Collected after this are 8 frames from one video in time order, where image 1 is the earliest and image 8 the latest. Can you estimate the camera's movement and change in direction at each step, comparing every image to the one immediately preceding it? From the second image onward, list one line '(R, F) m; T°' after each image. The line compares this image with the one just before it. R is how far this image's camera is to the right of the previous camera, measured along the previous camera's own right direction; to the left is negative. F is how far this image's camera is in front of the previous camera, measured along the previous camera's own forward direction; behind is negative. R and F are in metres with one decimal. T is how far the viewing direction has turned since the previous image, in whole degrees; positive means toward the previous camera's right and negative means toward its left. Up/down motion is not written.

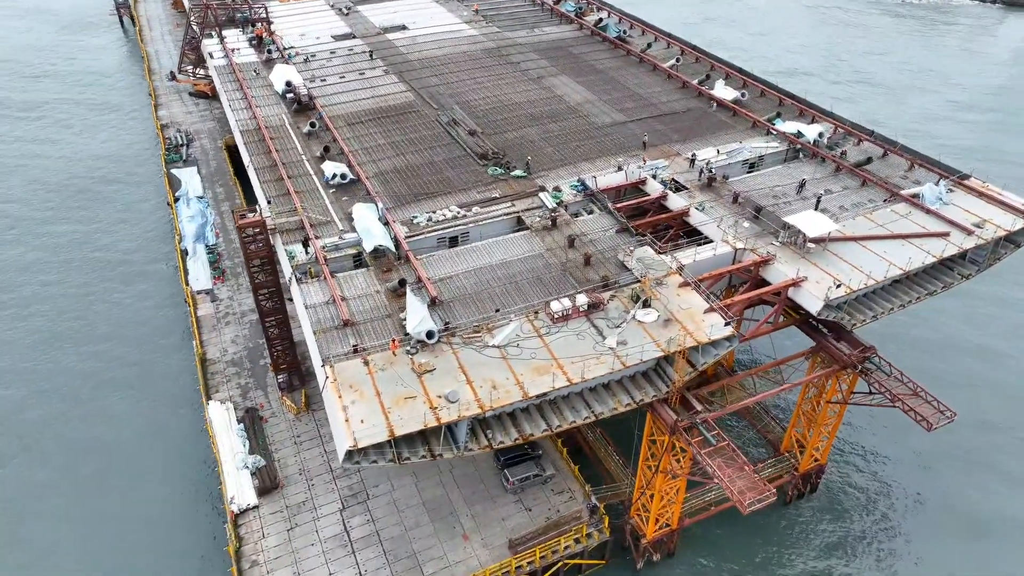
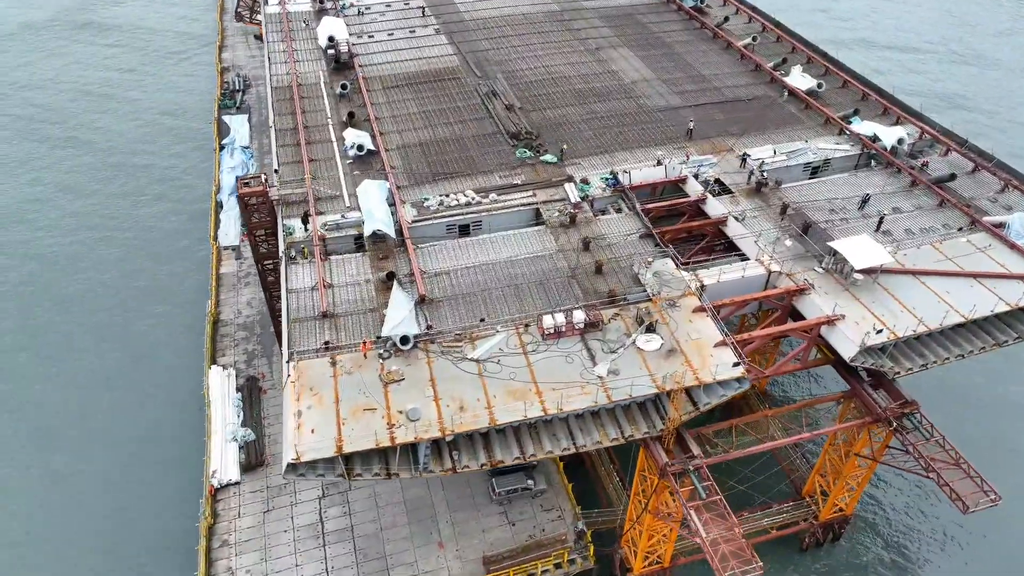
(+4.9, +4.4) m; -6°
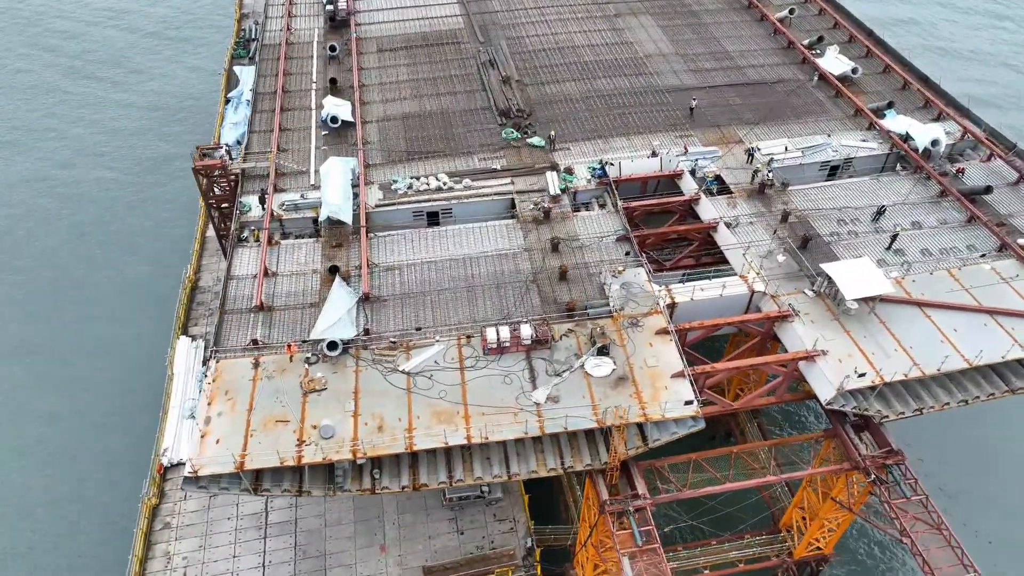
(+5.5, +3.9) m; -4°
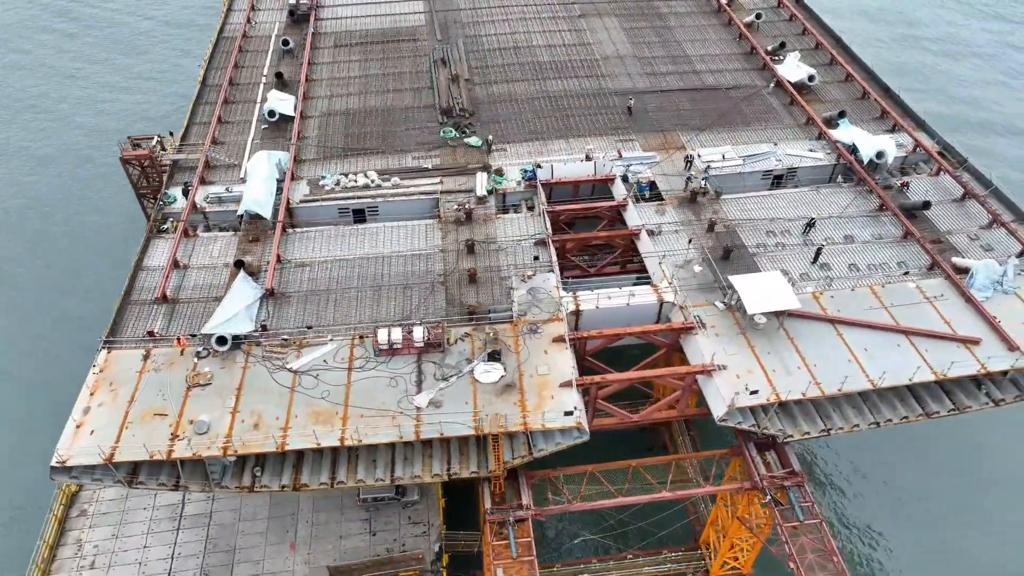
(+6.5, +0.8) m; -2°
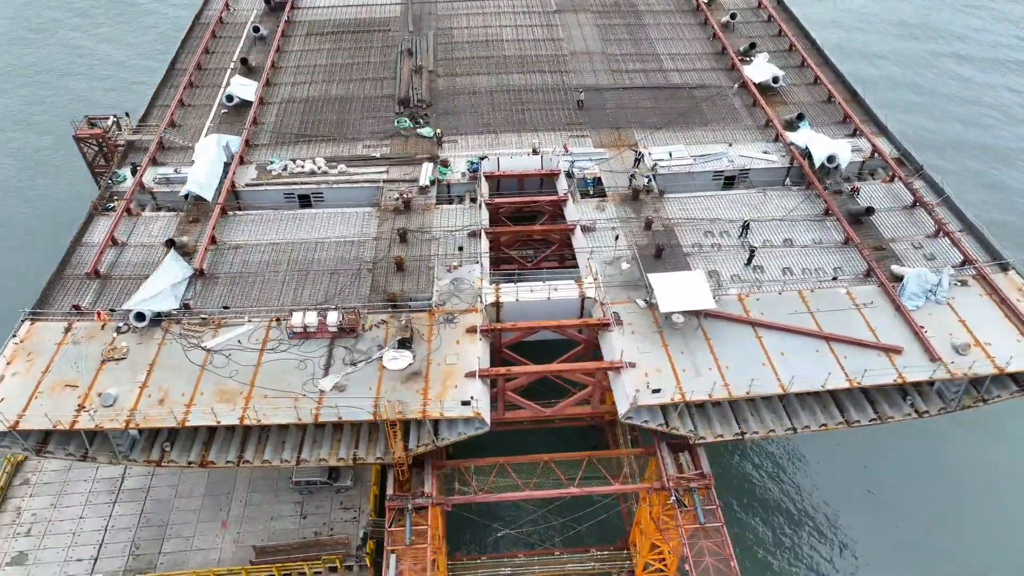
(+5.6, +0.1) m; -2°
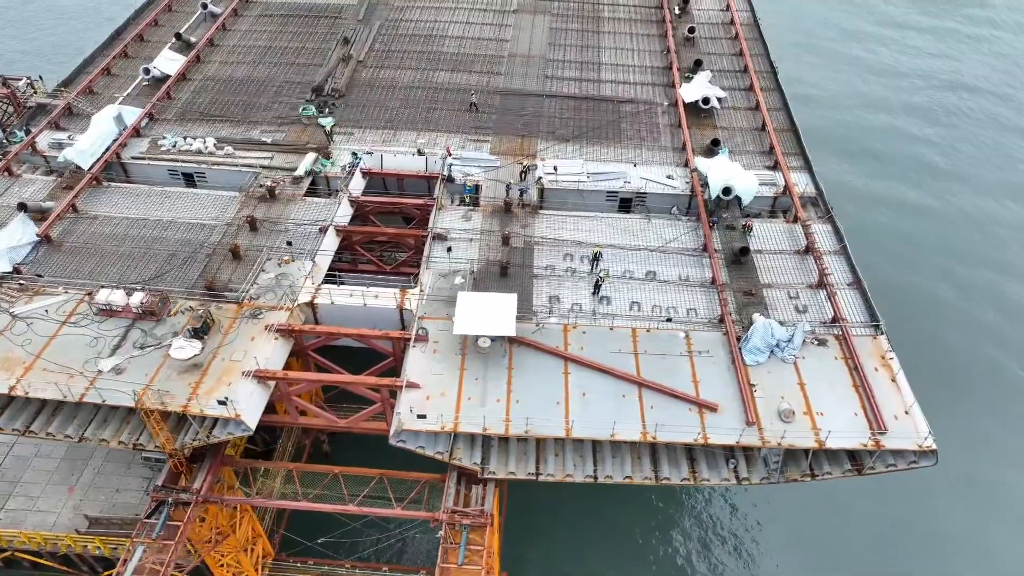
(+13.0, +2.7) m; -6°
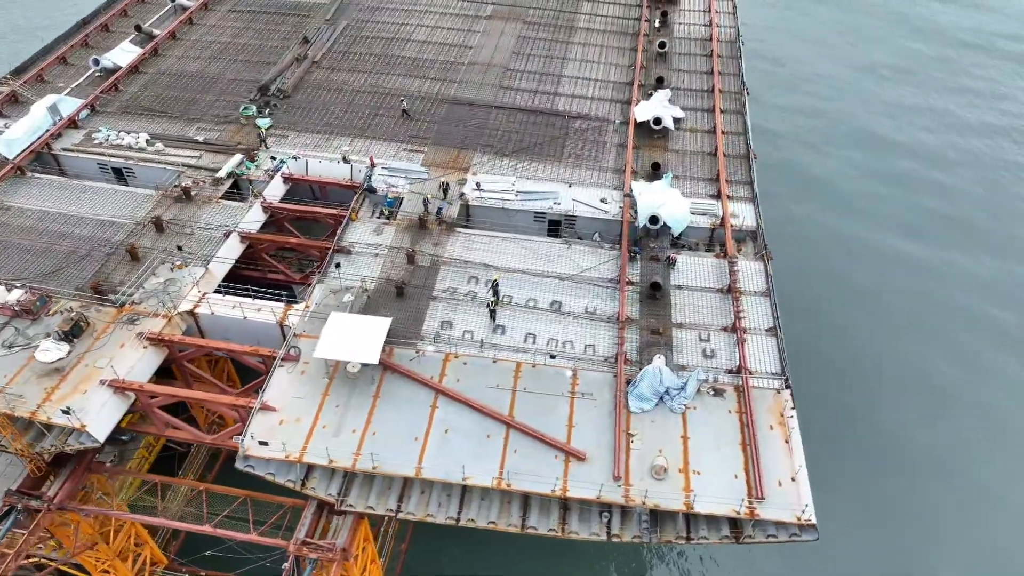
(+7.6, +2.3) m; -4°
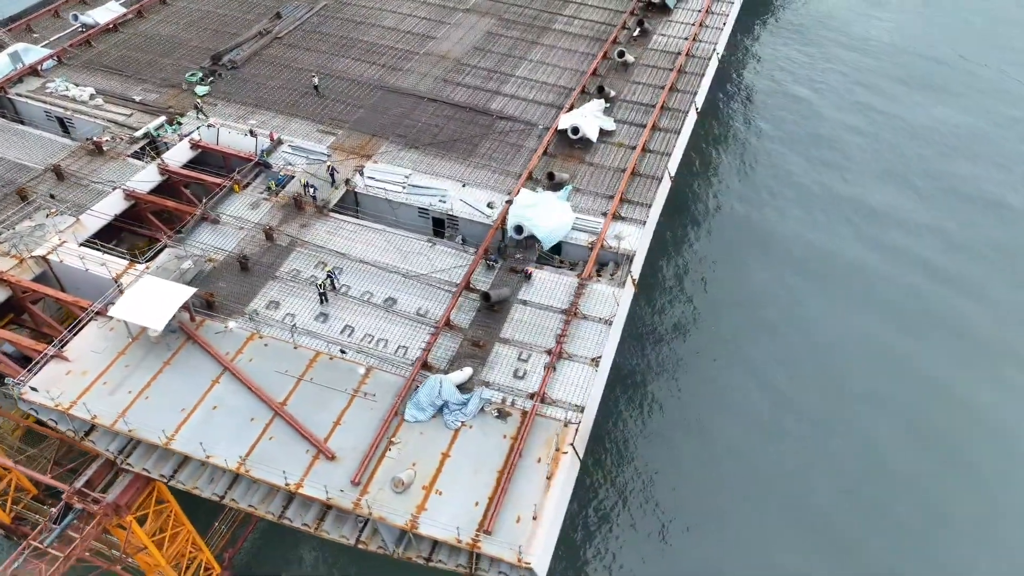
(+13.0, +2.1) m; -8°
